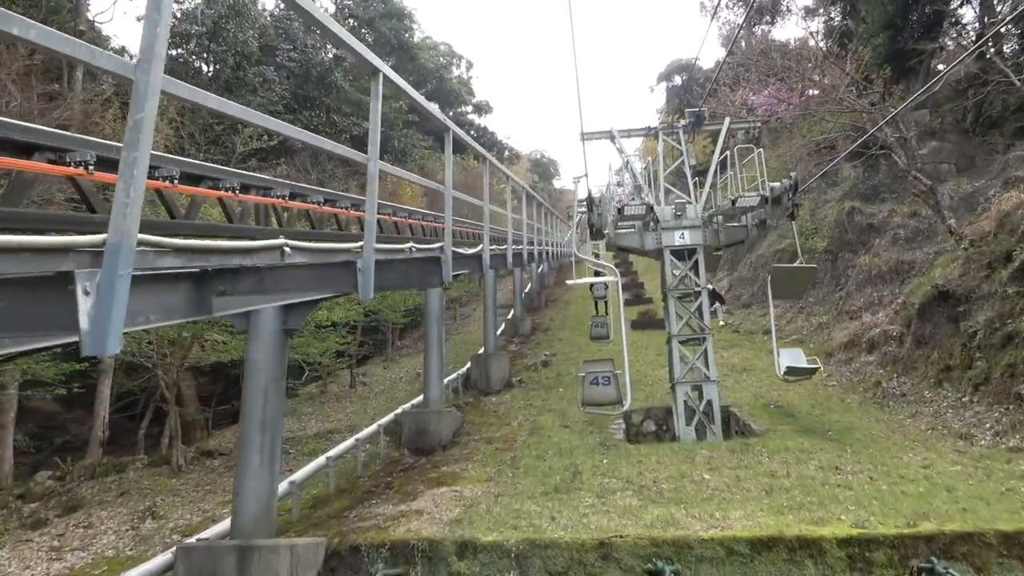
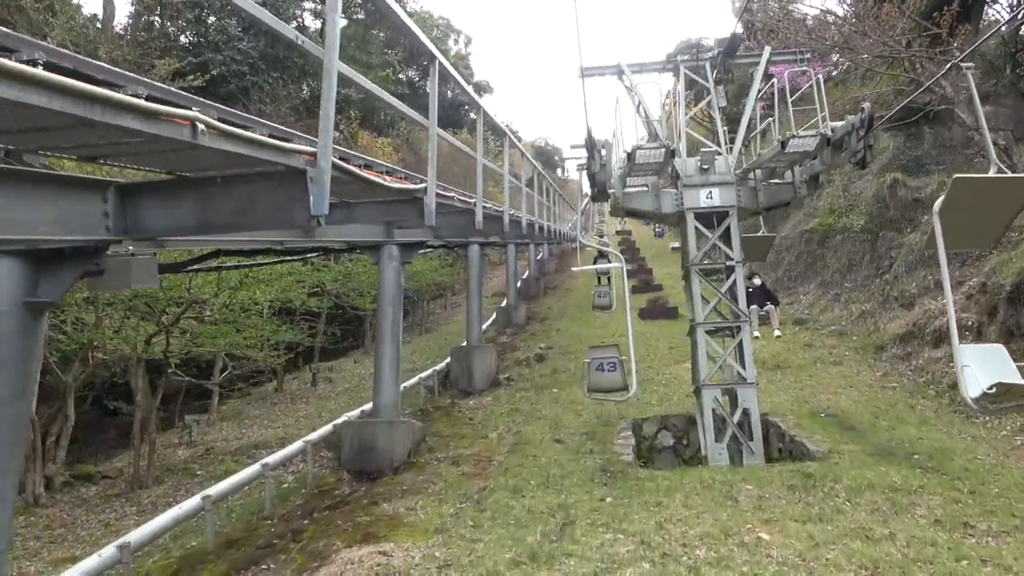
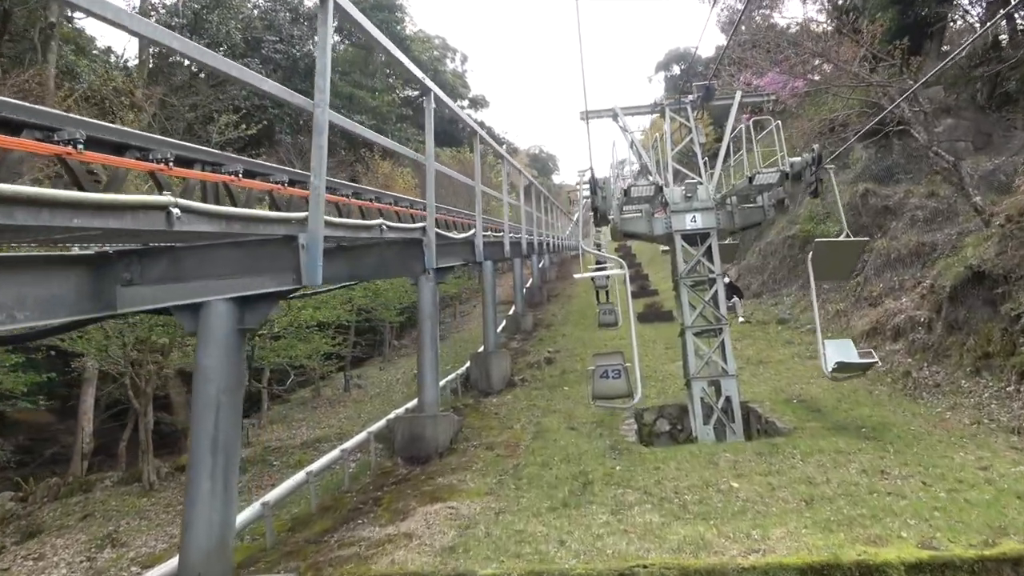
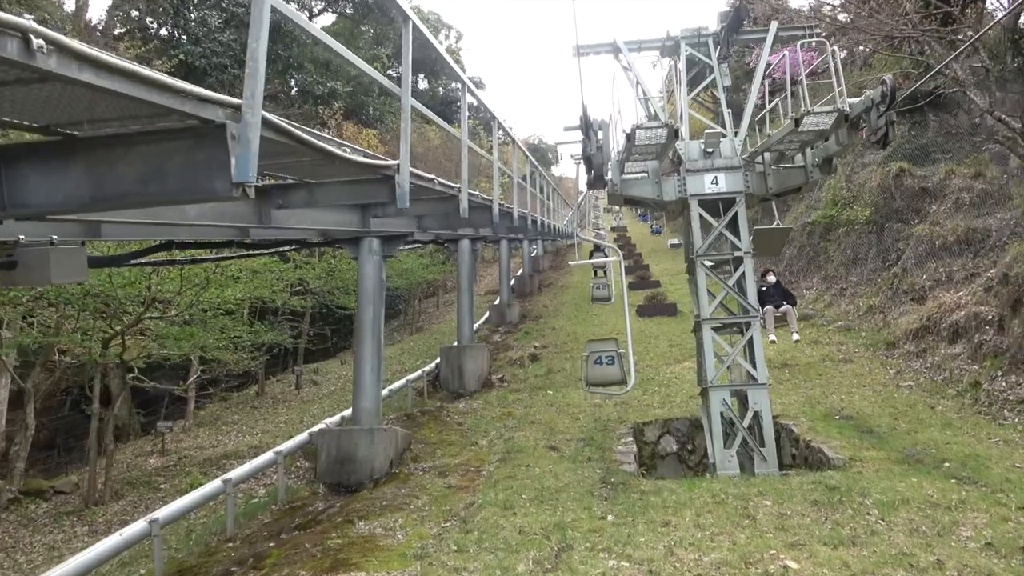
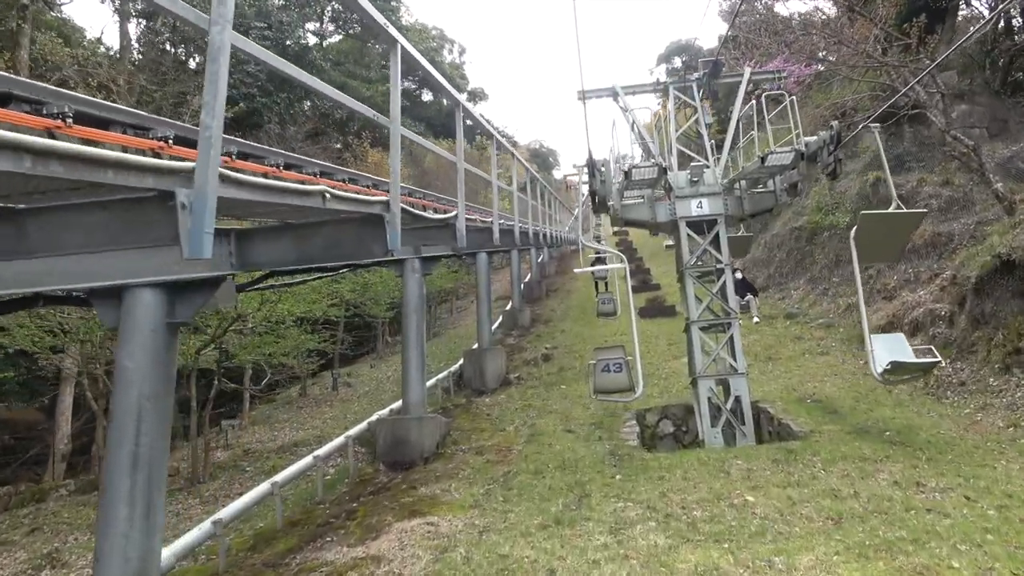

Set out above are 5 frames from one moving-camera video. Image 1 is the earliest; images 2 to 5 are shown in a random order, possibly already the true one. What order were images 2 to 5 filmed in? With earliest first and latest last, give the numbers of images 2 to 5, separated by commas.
3, 5, 2, 4
